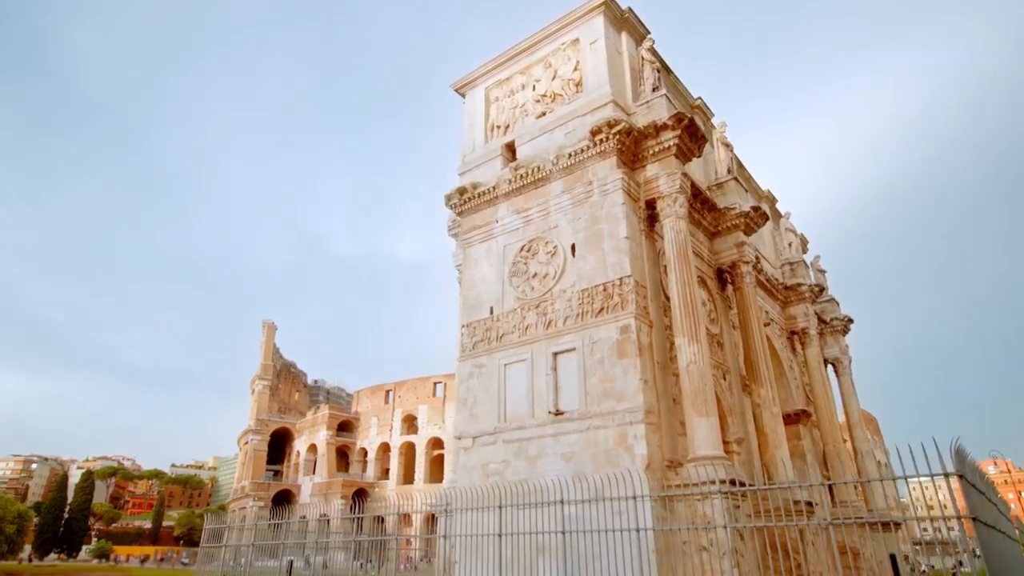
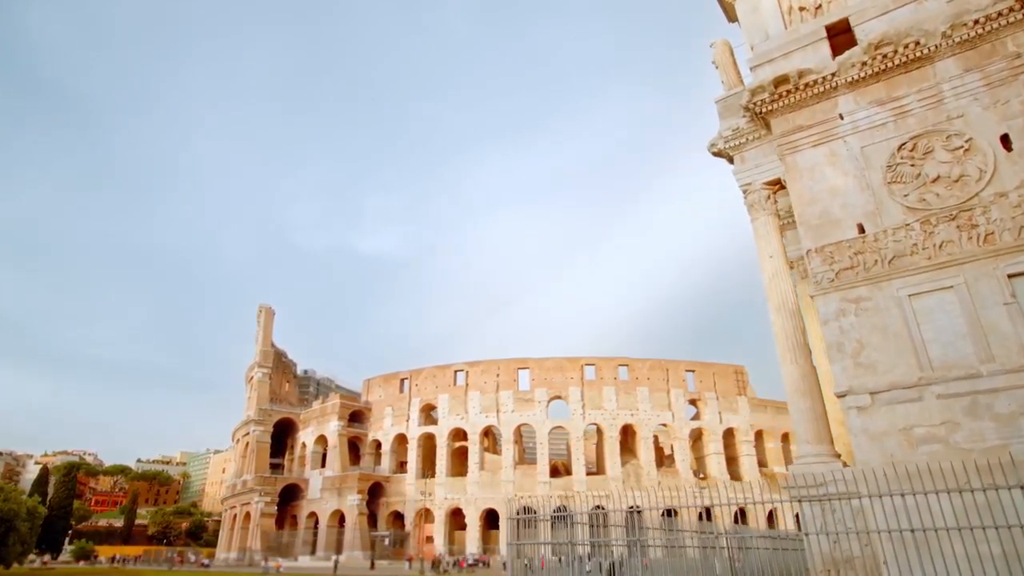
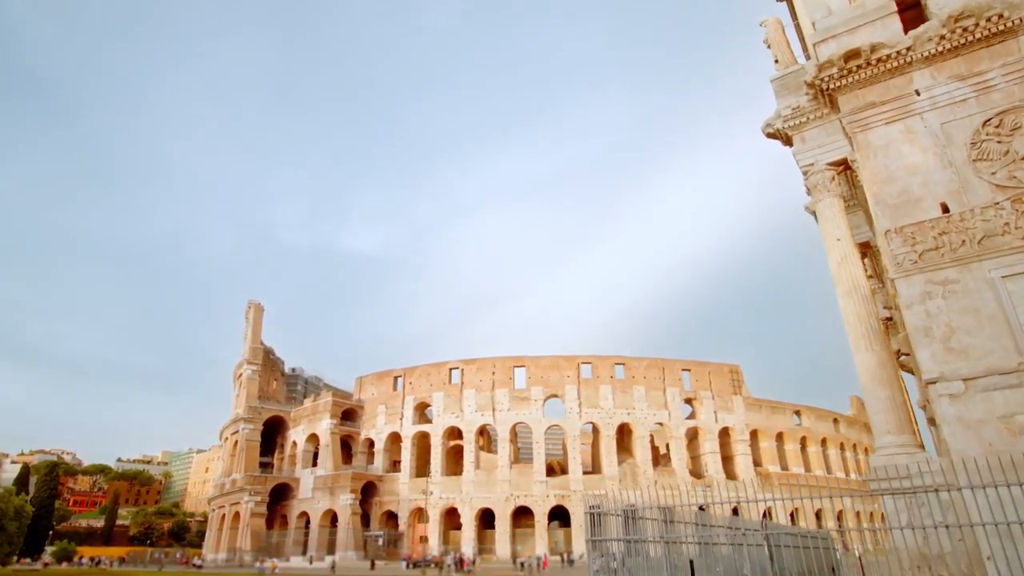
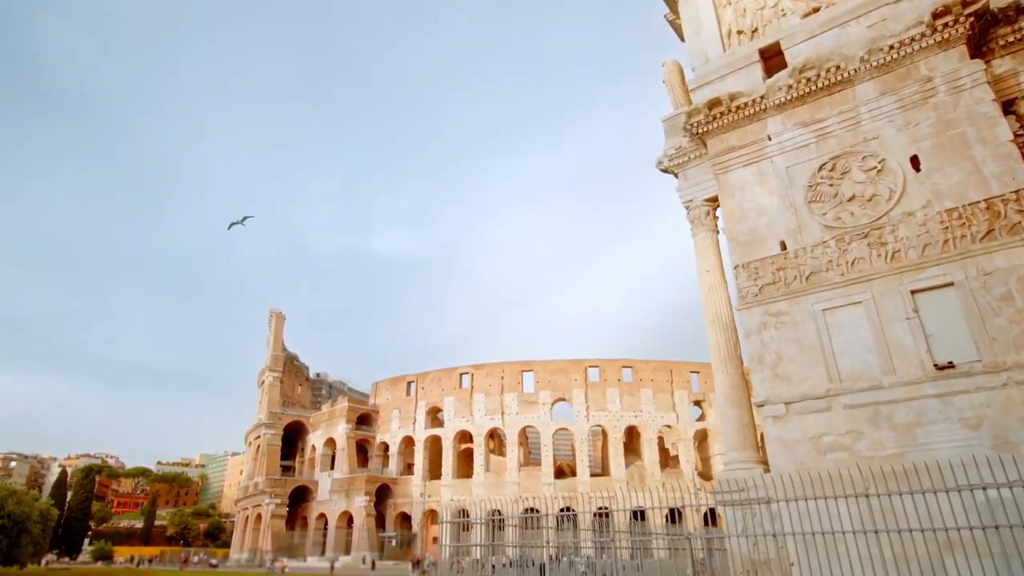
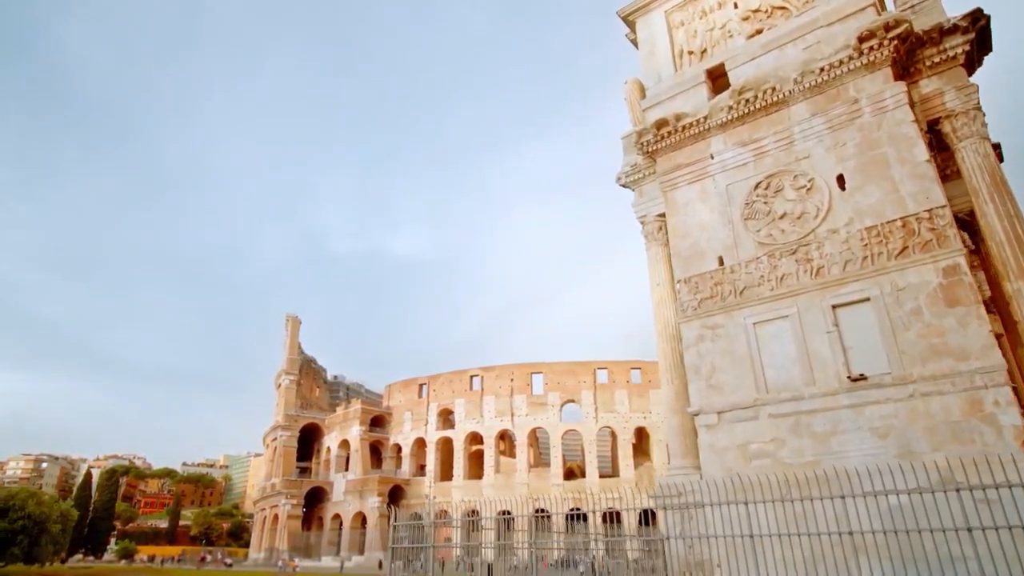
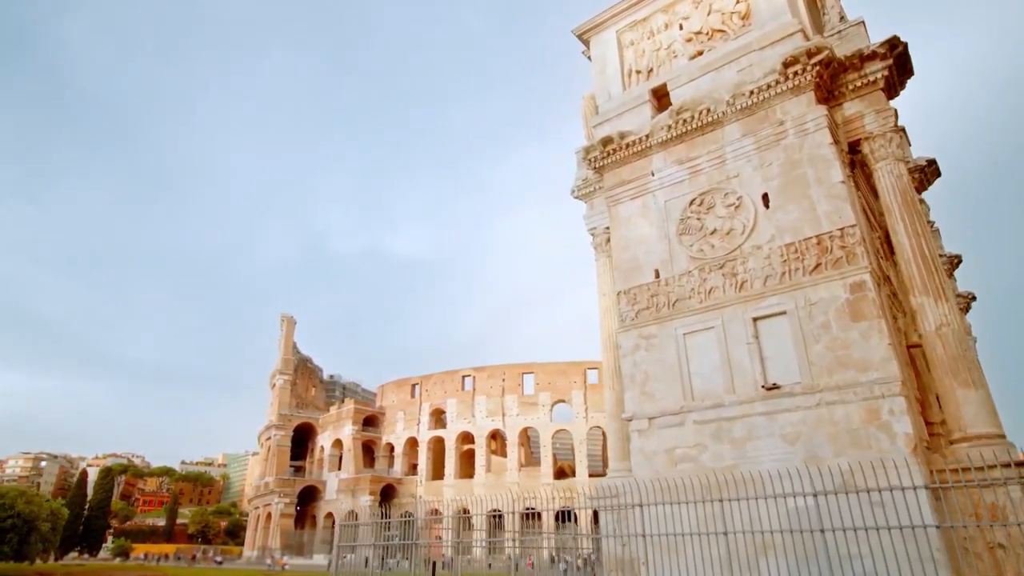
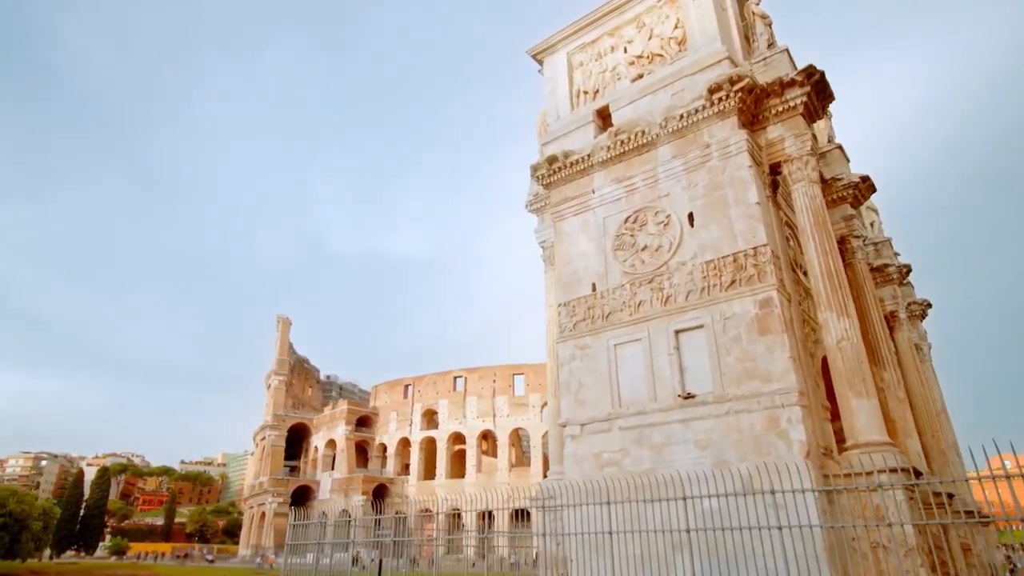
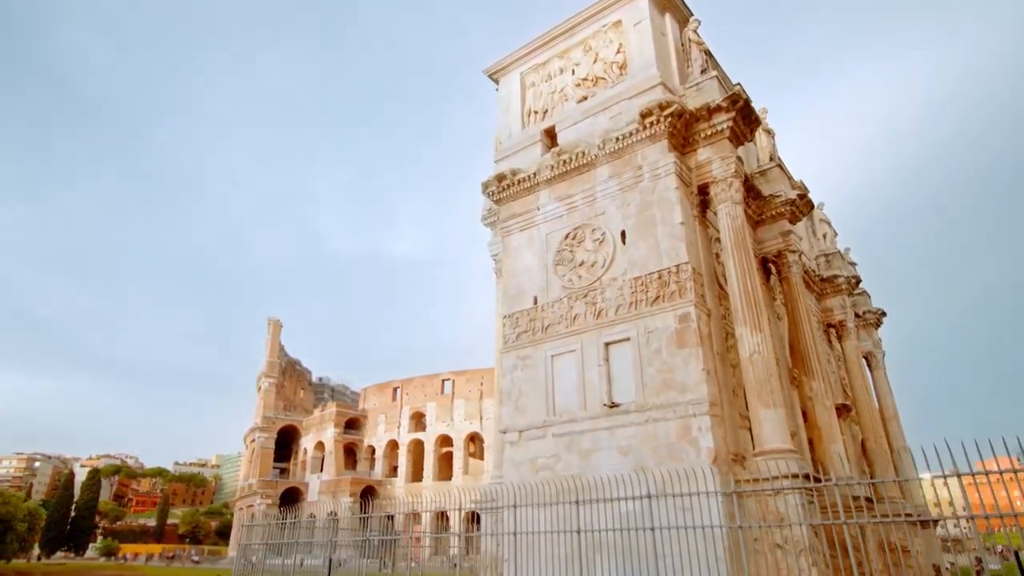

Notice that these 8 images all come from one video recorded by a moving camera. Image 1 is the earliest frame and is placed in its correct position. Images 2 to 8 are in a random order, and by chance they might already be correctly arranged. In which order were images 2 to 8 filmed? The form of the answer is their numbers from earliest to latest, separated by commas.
8, 7, 6, 5, 4, 2, 3
